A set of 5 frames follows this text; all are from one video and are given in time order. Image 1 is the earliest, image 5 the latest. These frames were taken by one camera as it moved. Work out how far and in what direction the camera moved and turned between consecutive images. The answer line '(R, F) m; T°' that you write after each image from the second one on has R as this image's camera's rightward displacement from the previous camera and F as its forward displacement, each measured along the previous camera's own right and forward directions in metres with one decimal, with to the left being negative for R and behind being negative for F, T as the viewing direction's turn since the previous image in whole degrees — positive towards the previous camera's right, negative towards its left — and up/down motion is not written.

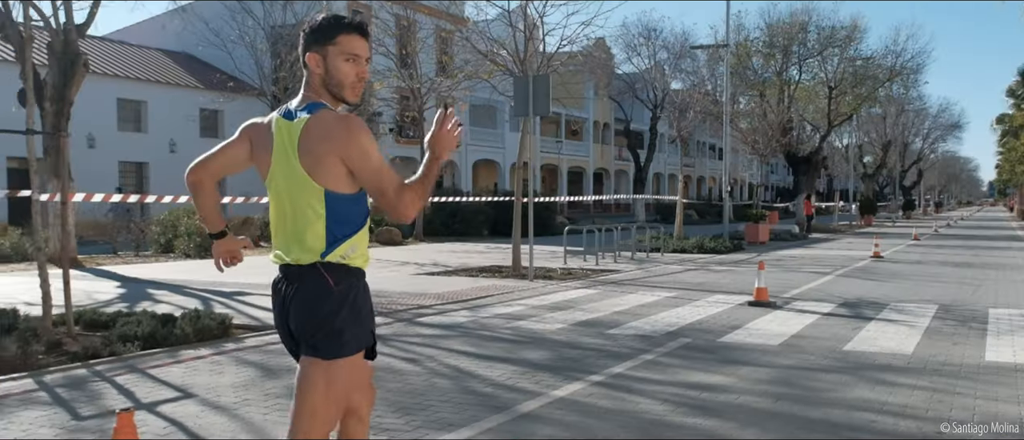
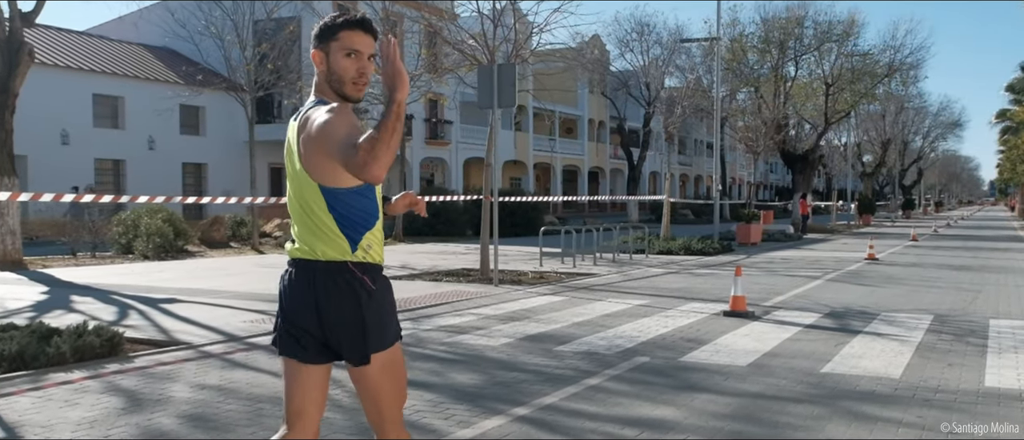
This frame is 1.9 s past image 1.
(+0.6, +1.1) m; 0°
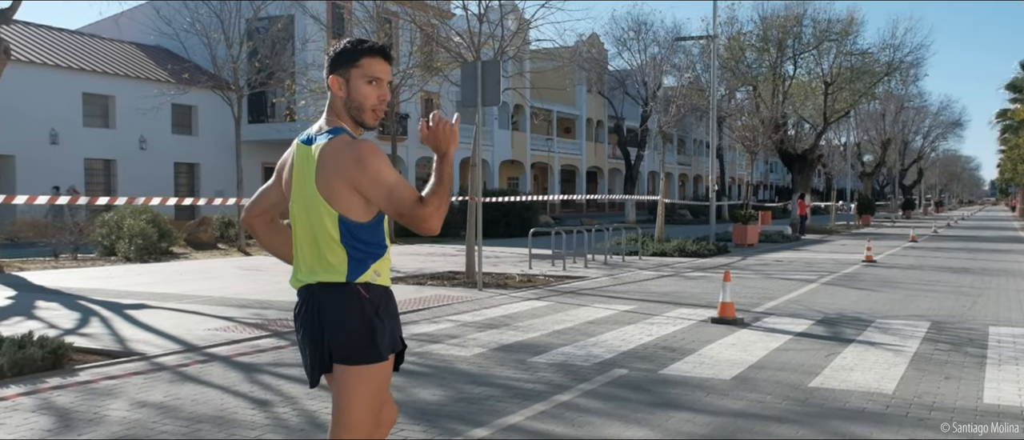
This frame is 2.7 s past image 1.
(+0.2, +0.4) m; 0°
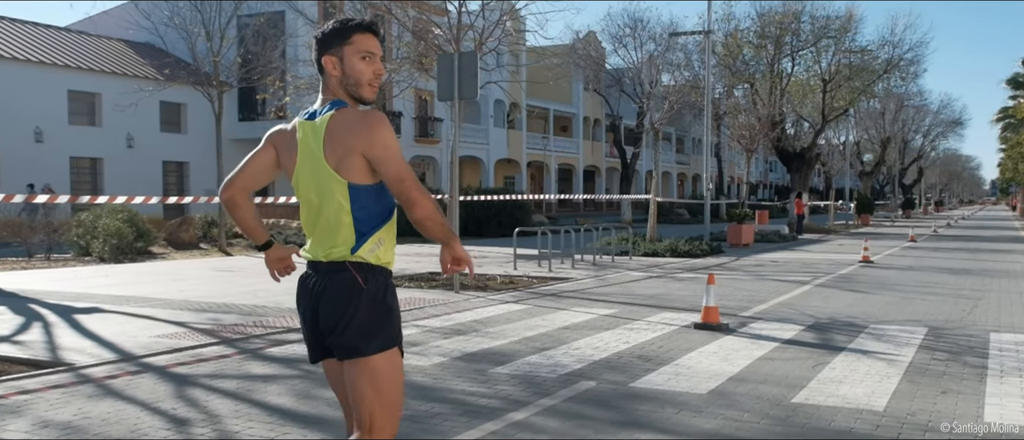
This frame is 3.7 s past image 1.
(+0.3, +0.6) m; 0°
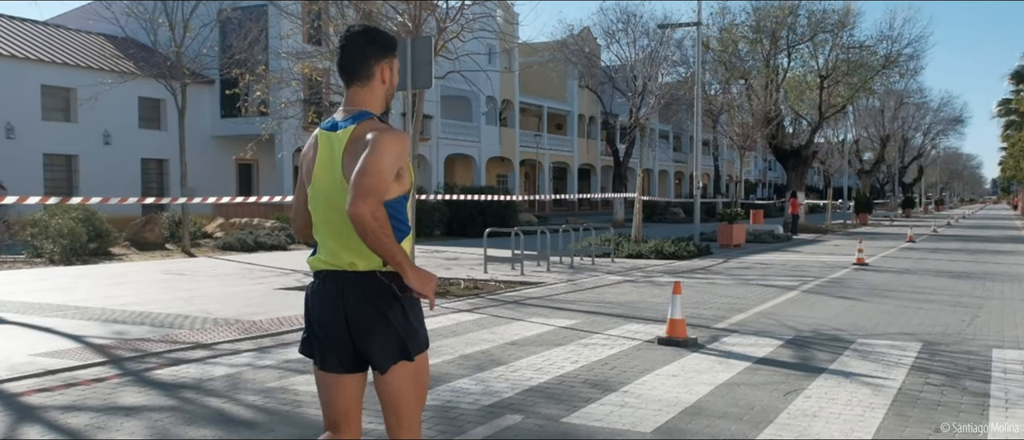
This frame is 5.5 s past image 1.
(+0.6, +1.1) m; 0°
